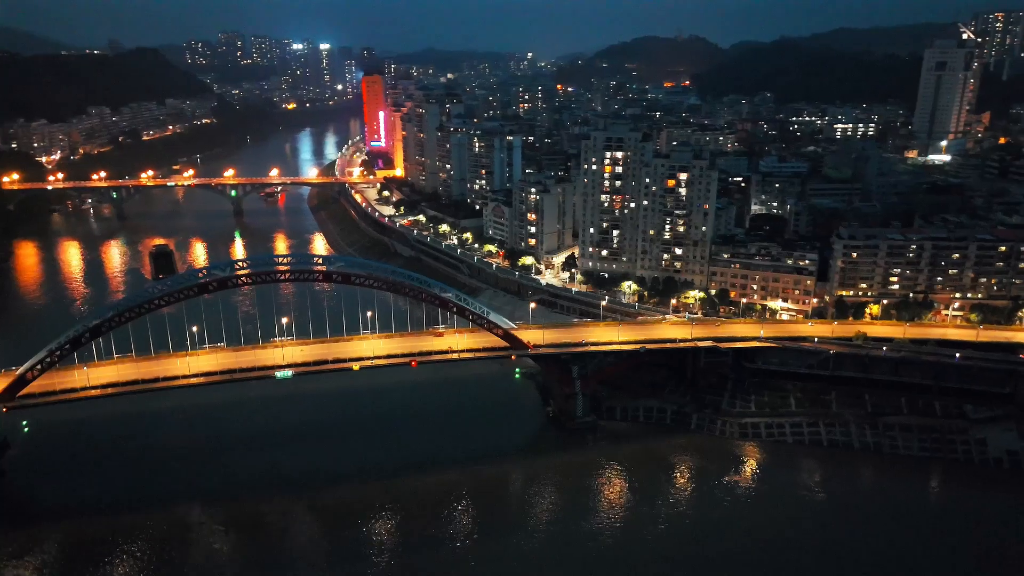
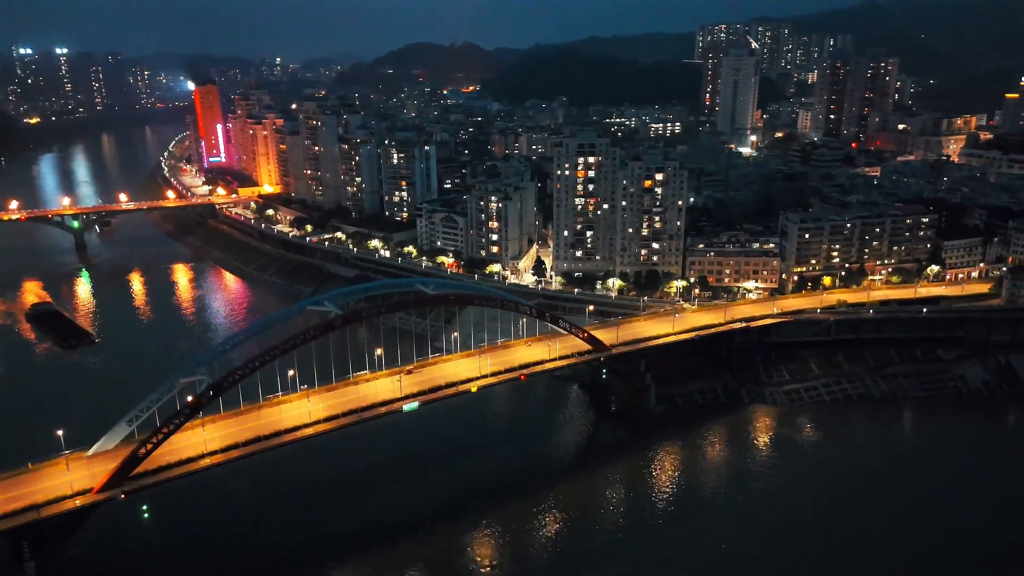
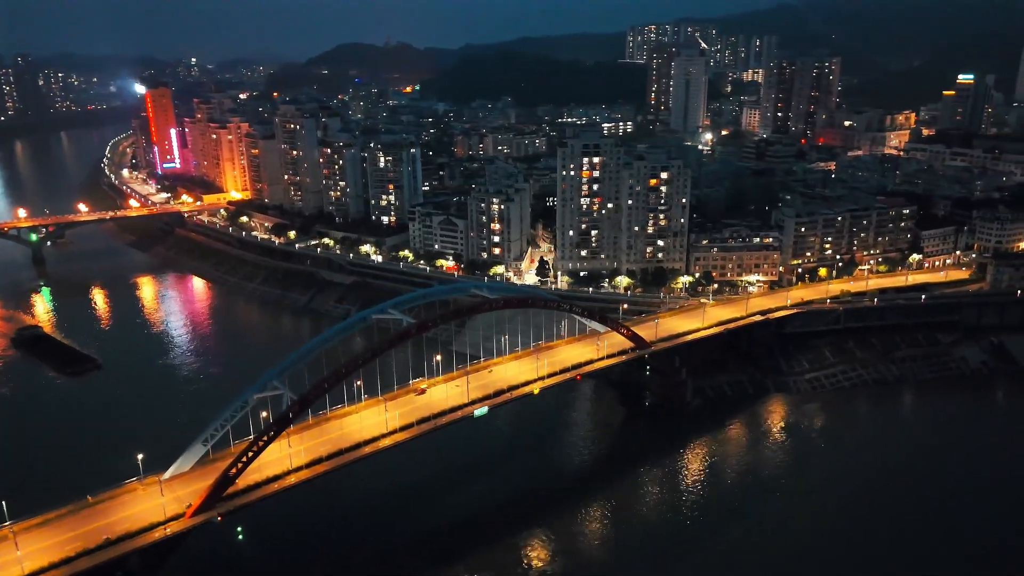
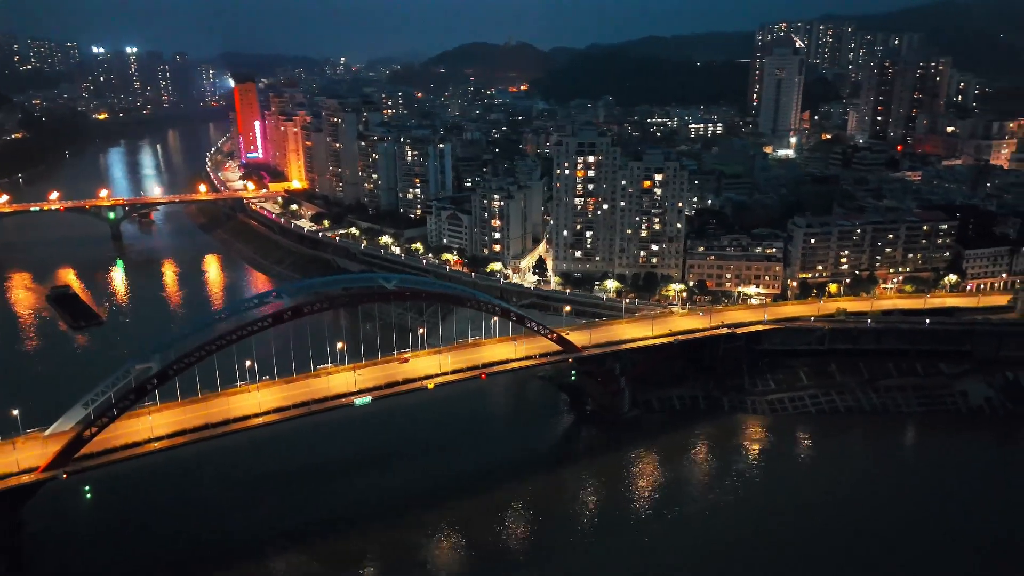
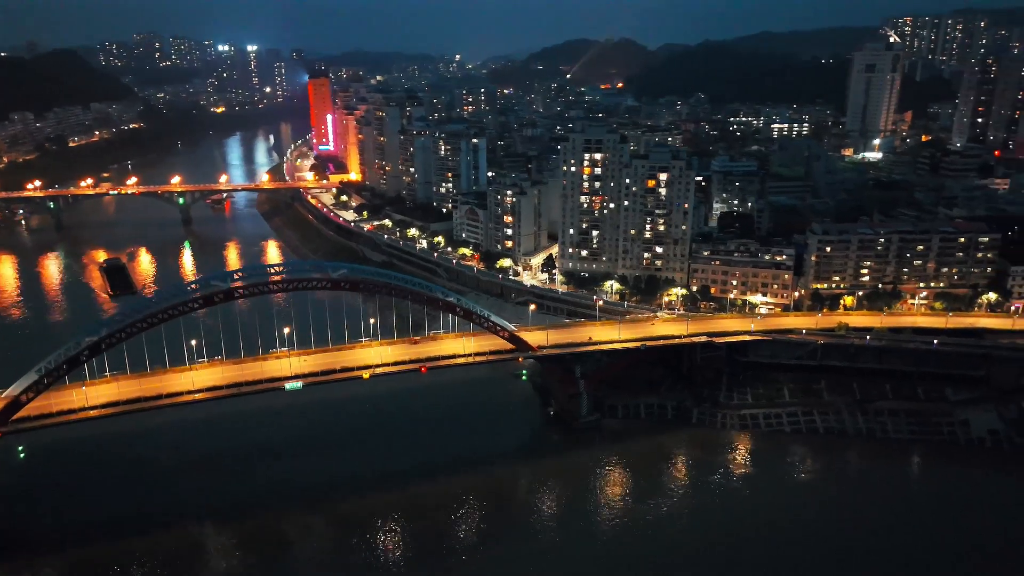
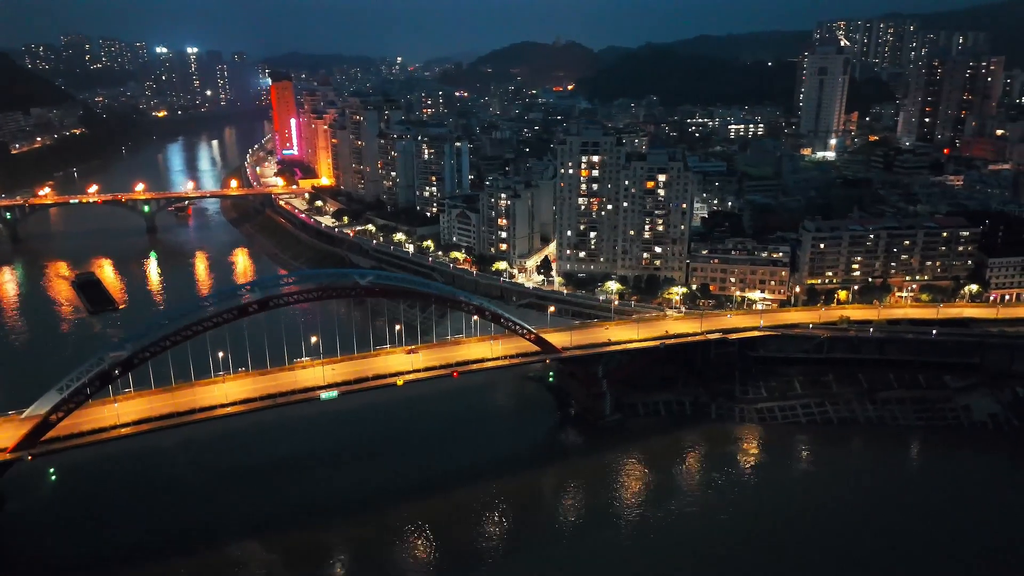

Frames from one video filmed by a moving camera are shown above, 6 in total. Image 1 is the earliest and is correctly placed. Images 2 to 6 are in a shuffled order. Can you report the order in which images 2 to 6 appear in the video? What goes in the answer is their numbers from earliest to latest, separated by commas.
5, 6, 4, 2, 3
